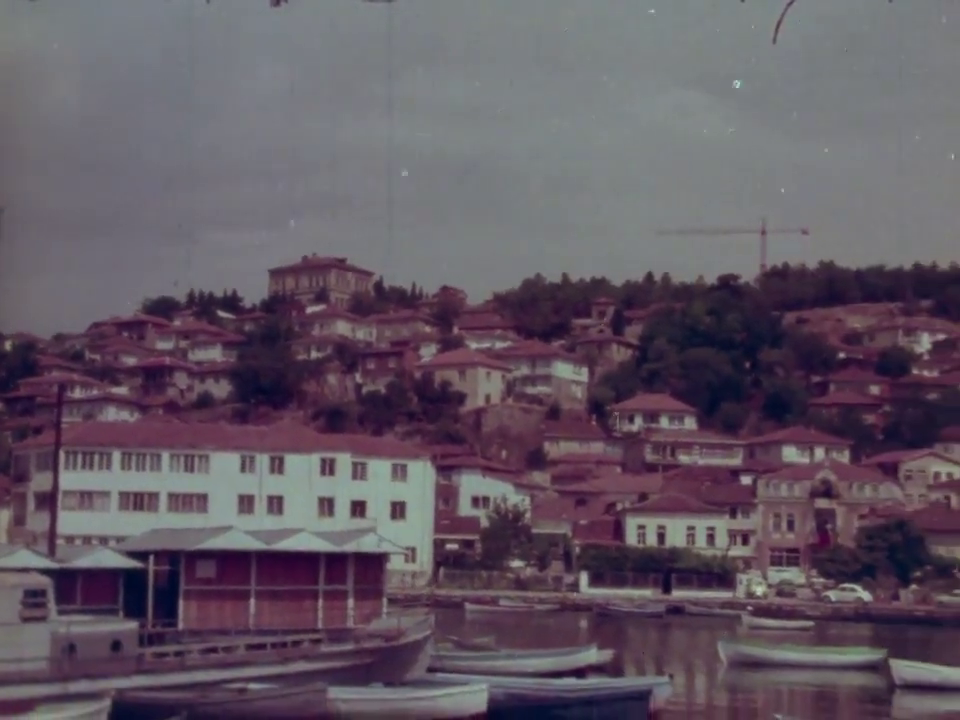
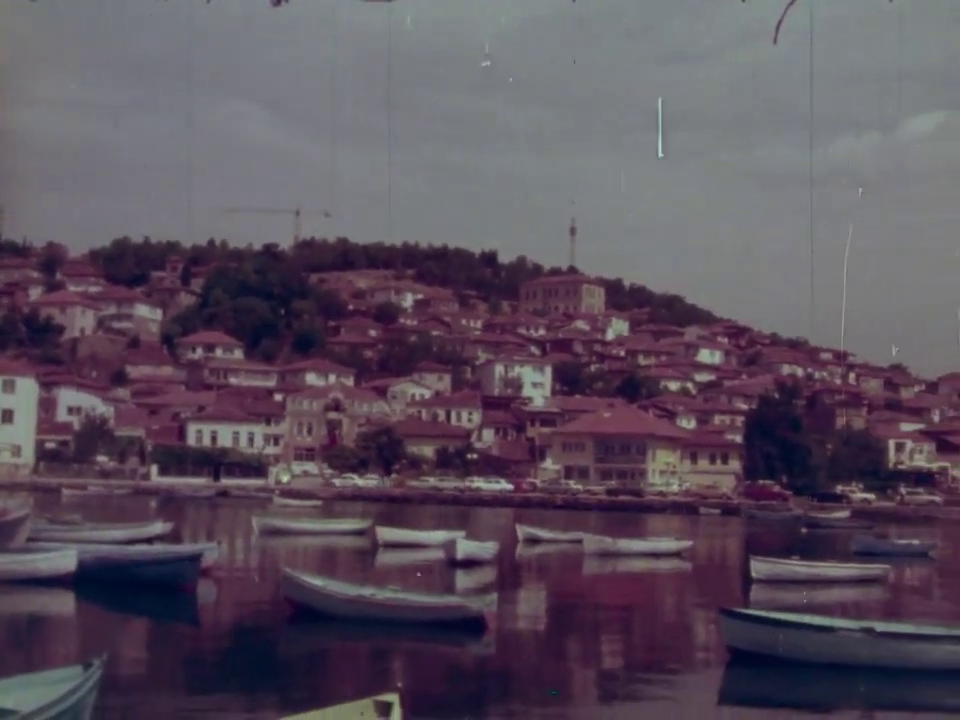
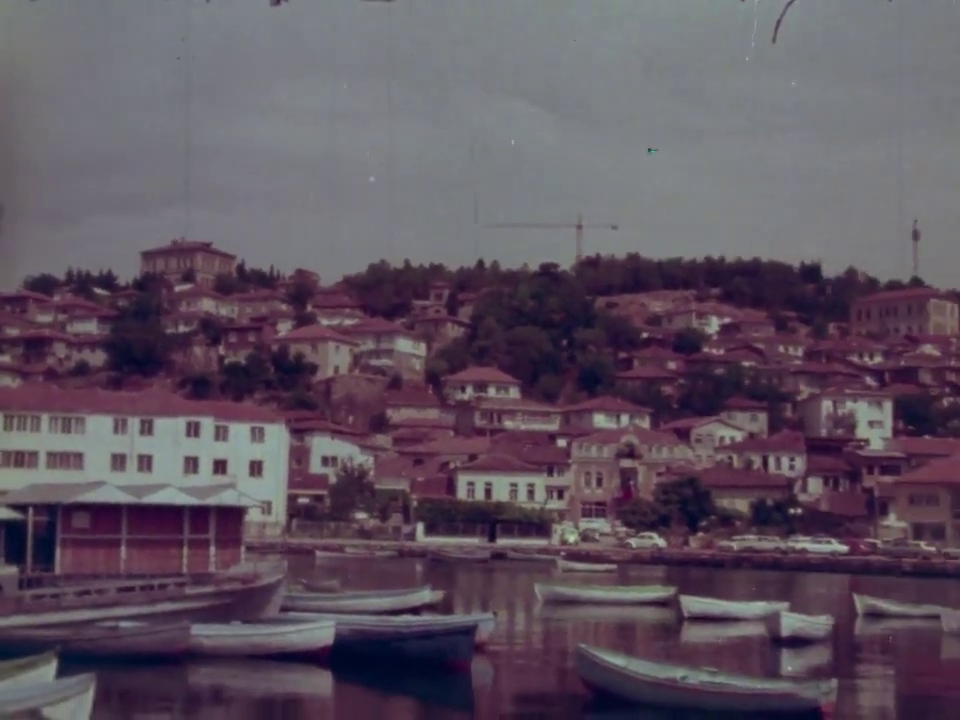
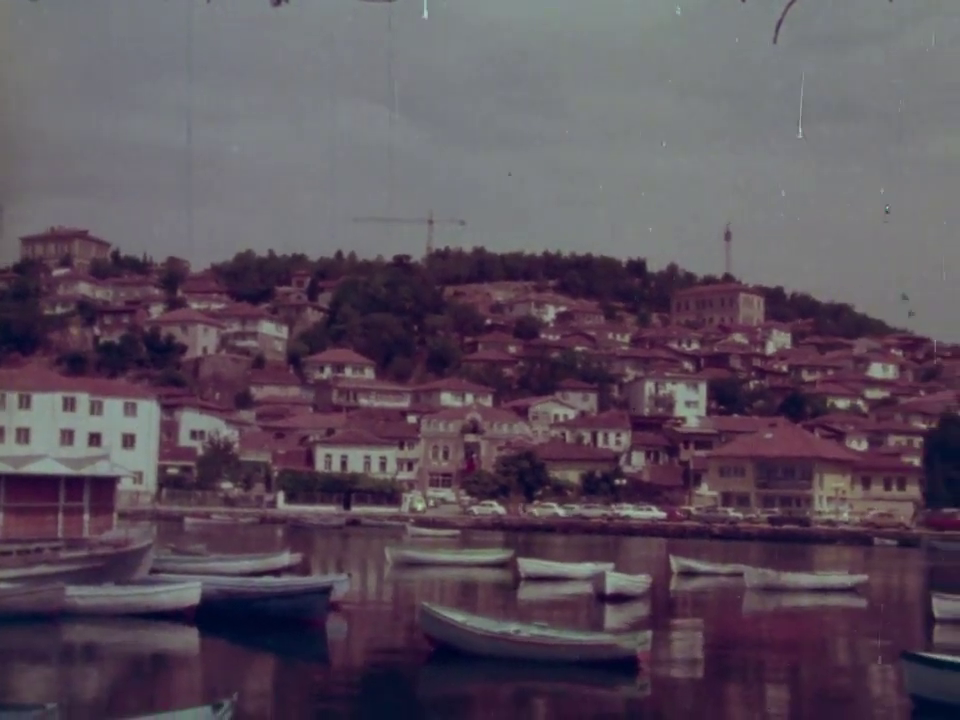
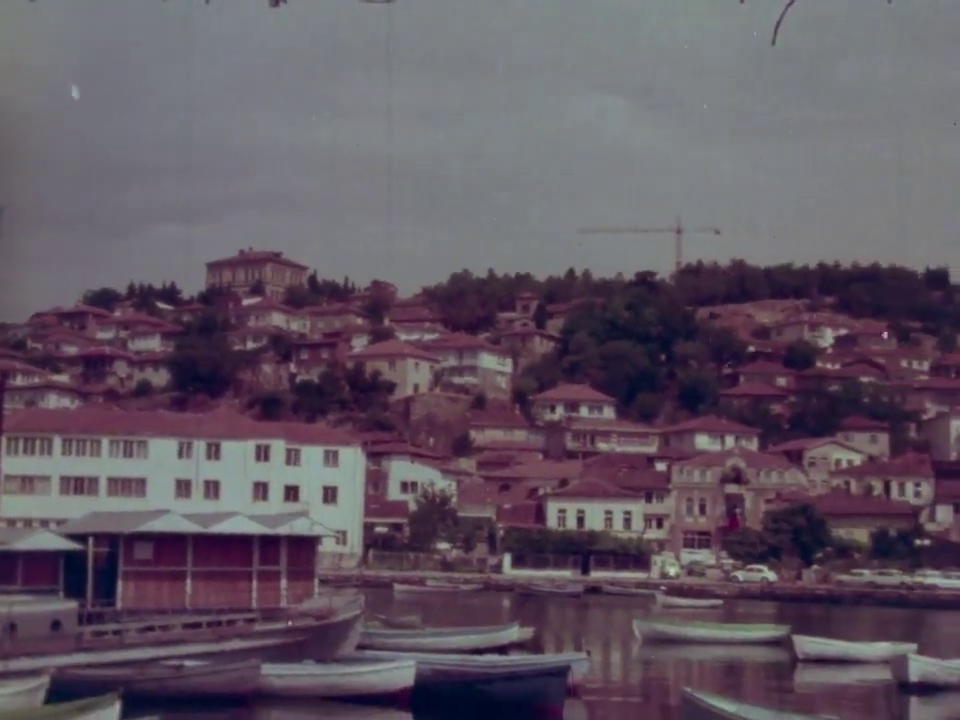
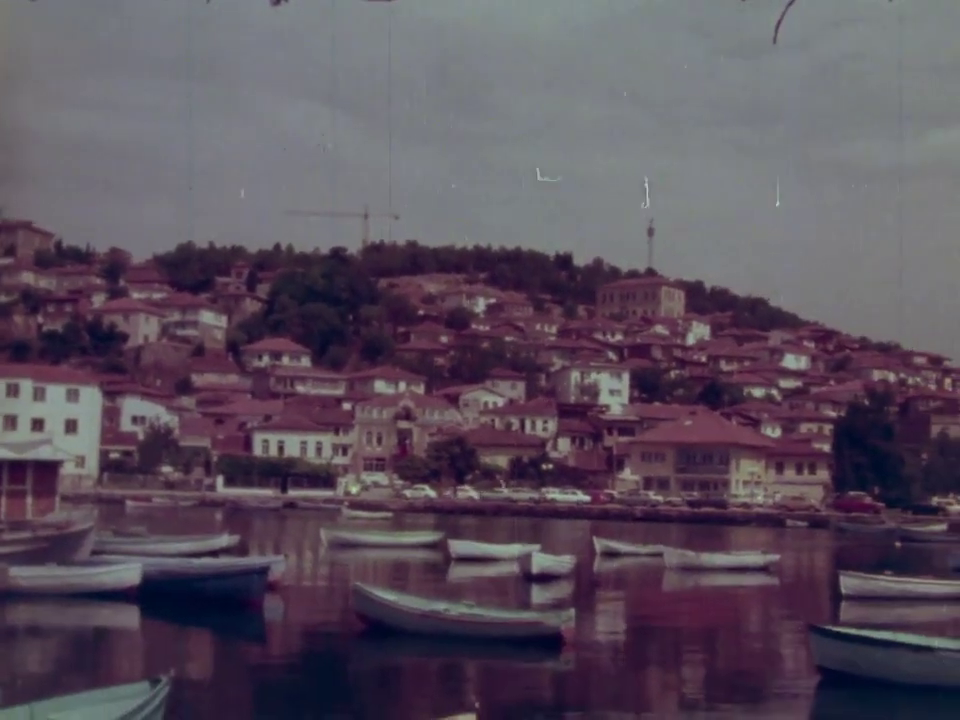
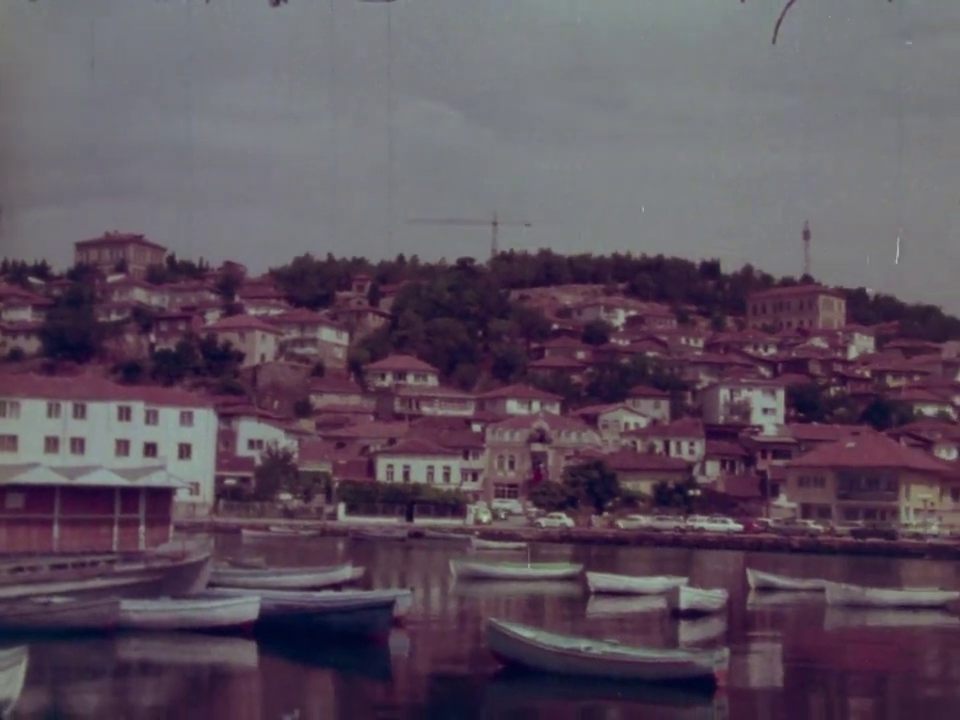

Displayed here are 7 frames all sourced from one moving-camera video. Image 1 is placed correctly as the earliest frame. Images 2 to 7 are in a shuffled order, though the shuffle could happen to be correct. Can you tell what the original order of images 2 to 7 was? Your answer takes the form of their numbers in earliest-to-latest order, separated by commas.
5, 3, 7, 4, 6, 2
